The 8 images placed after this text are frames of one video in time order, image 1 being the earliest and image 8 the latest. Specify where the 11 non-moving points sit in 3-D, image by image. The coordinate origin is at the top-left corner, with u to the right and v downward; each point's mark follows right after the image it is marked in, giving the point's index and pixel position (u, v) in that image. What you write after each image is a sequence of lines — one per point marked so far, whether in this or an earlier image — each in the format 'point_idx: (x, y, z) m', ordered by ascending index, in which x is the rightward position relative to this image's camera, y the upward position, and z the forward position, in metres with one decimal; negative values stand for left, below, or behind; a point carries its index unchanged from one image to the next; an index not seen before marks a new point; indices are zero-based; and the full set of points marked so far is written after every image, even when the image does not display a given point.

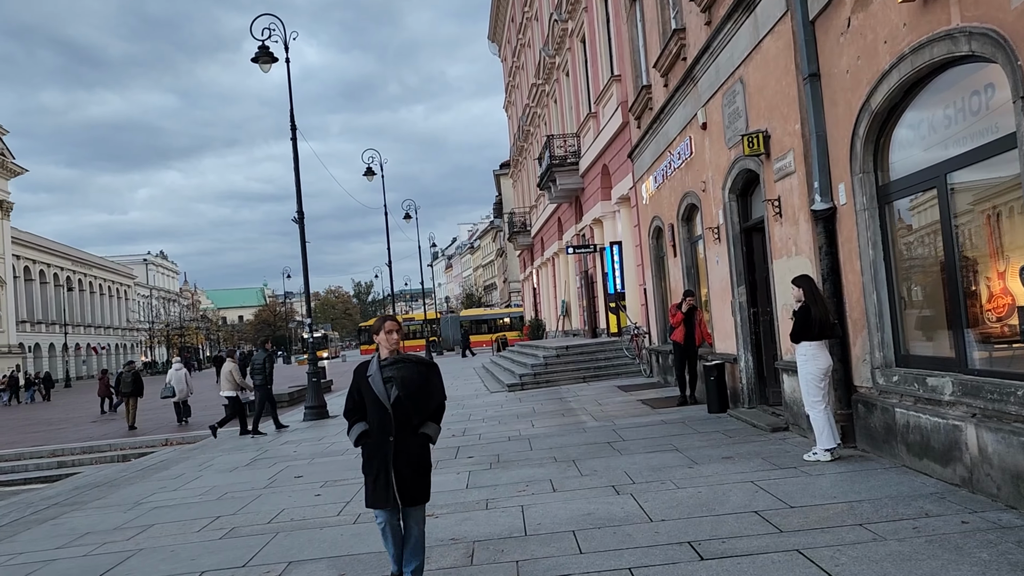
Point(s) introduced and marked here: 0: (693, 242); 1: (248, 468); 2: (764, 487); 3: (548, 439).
0: (+2.7, +0.7, +12.7) m
1: (-3.2, -2.1, +10.0) m
2: (+1.8, -1.4, +6.0) m
3: (+0.4, -1.7, +9.5) m
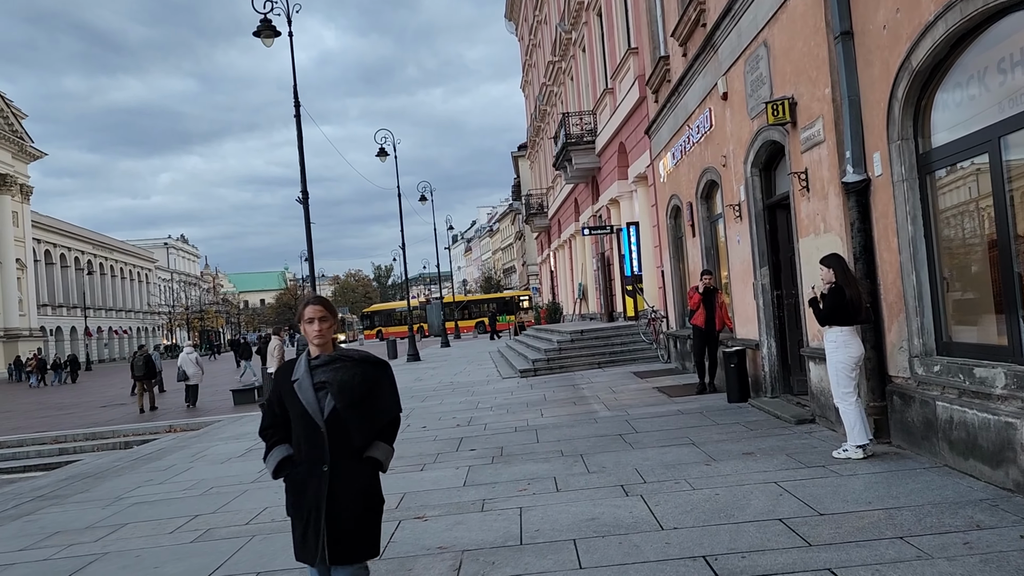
0: (+2.9, +1.0, +12.0) m
1: (-3.1, -1.9, +9.5) m
2: (+1.8, -1.3, +5.3) m
3: (+0.5, -1.5, +9.0) m
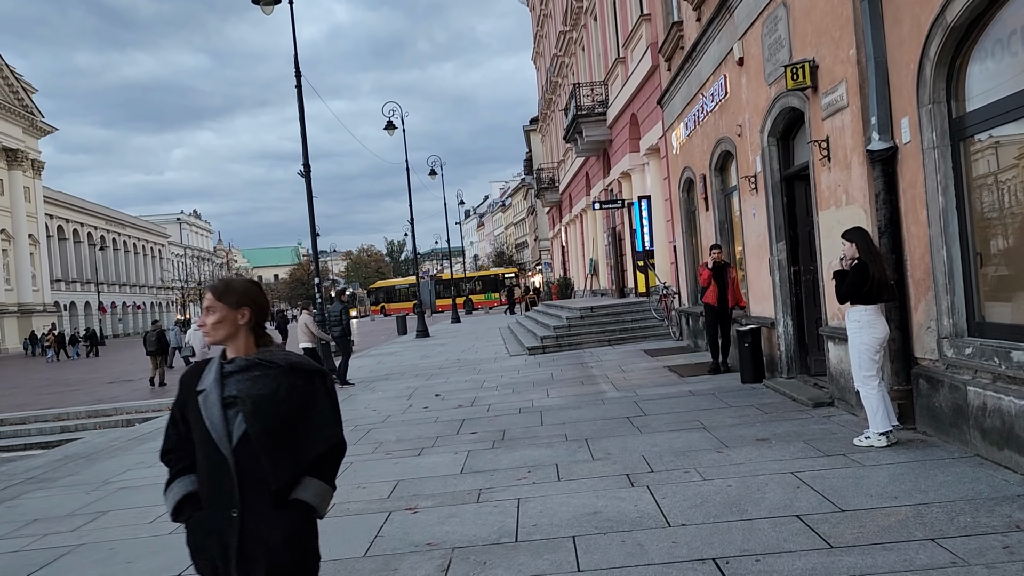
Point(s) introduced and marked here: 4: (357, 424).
0: (+3.0, +1.3, +11.5) m
1: (-3.0, -1.7, +9.2) m
2: (+1.7, -1.2, +5.0) m
3: (+0.5, -1.3, +8.6) m
4: (-1.7, -1.5, +9.4) m
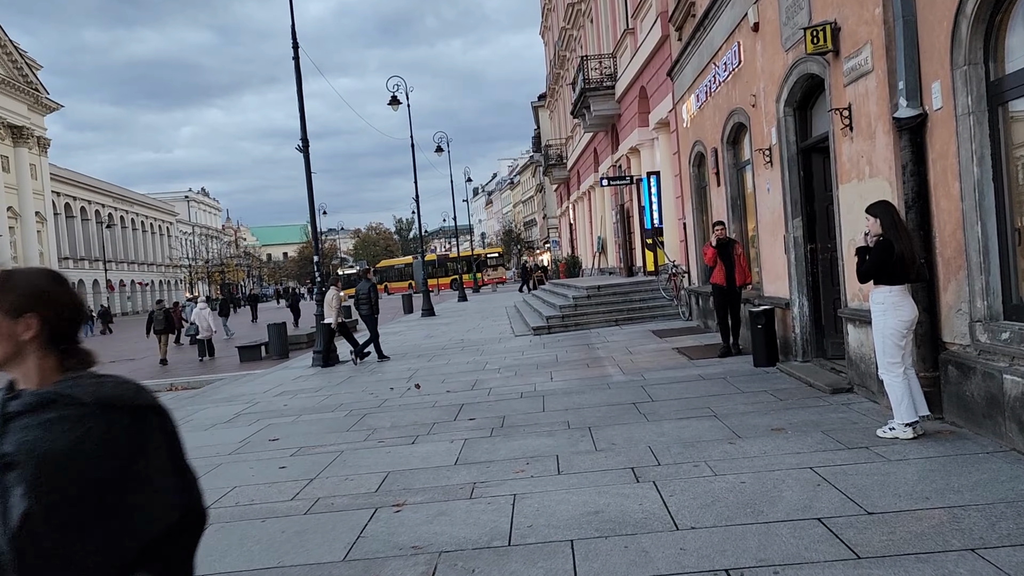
0: (+3.0, +1.6, +11.0) m
1: (-3.0, -1.5, +8.8) m
2: (+1.7, -1.0, +4.5) m
3: (+0.5, -1.1, +8.2) m
4: (-1.7, -1.3, +9.0) m
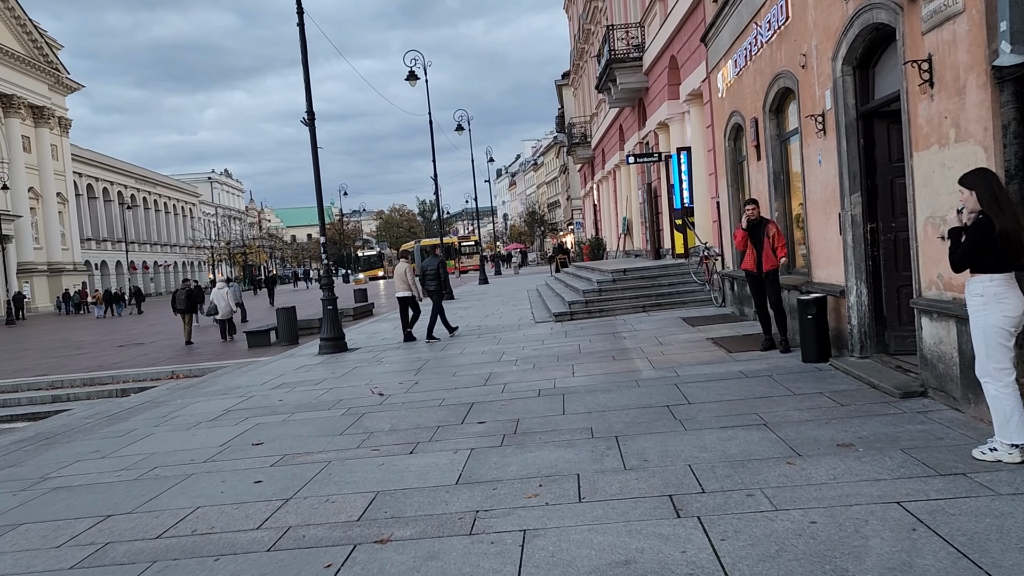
0: (+3.2, +1.8, +9.9) m
1: (-2.9, -1.3, +8.0) m
2: (+1.8, -1.0, +3.5) m
3: (+0.7, -1.0, +7.2) m
4: (-1.6, -1.2, +8.1) m
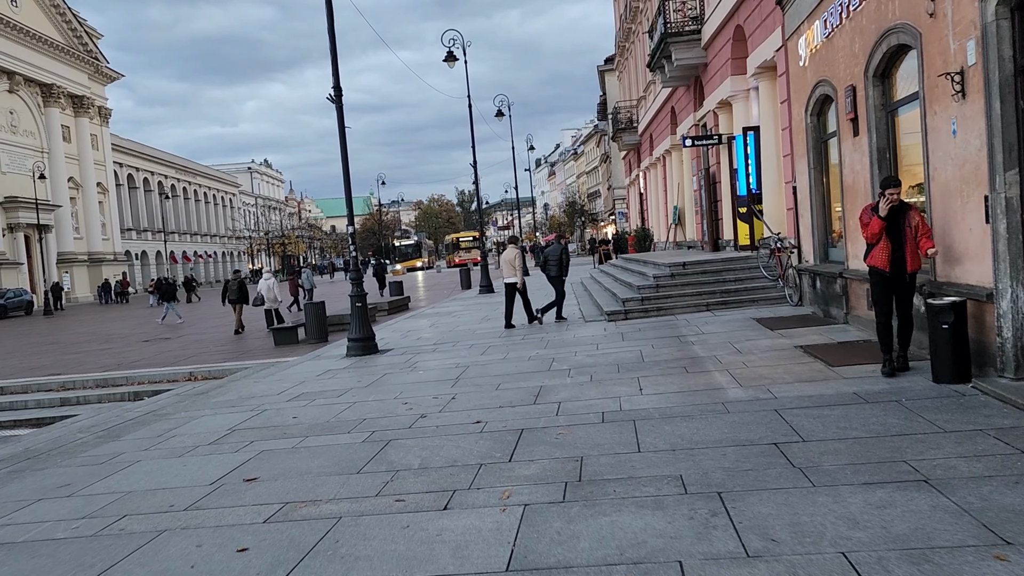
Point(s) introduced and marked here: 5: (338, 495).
0: (+3.8, +1.8, +8.3) m
1: (-2.4, -1.3, +6.7) m
2: (+2.0, -1.1, +2.0) m
3: (+1.1, -1.0, +5.8) m
4: (-1.1, -1.1, +6.8) m
5: (-1.0, -1.2, +5.0) m
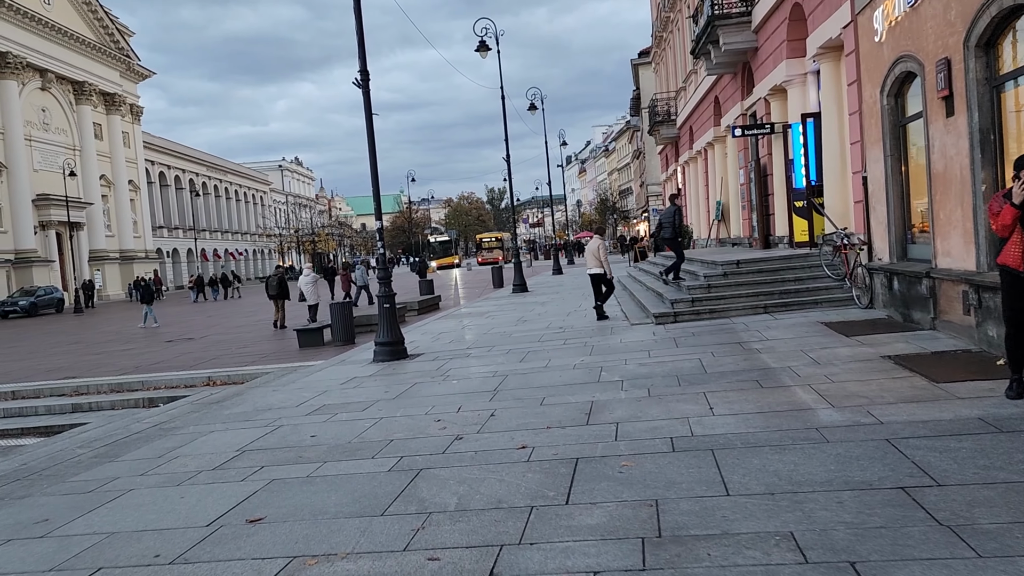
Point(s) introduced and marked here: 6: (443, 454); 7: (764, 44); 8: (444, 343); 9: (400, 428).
0: (+4.2, +1.8, +7.2) m
1: (-2.1, -1.3, +5.8) m
2: (+2.2, -1.1, +1.0) m
3: (+1.4, -1.0, +4.8) m
4: (-0.8, -1.2, +5.8) m
5: (-0.7, -1.2, +4.0) m
6: (-0.5, -1.1, +5.7) m
7: (+4.9, +4.8, +16.3) m
8: (-1.0, -0.8, +12.8) m
9: (-0.9, -1.1, +6.7) m
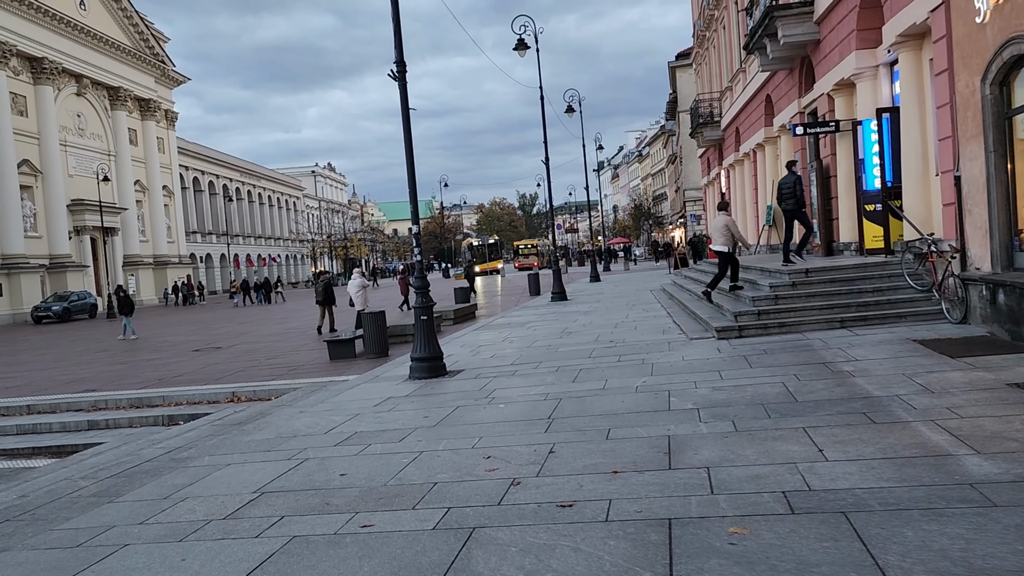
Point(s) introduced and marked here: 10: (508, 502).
0: (+4.6, +1.6, +6.0) m
1: (-1.7, -1.4, +4.8) m
2: (+2.4, -1.2, -0.1) m
3: (+1.7, -1.1, +3.7) m
4: (-0.4, -1.3, +4.8) m
5: (-0.4, -1.3, +3.0) m
6: (-0.1, -1.2, +4.7) m
7: (+5.7, +4.6, +15.2) m
8: (-0.4, -1.0, +11.8) m
9: (-0.5, -1.2, +5.8) m
10: (0.0, -1.2, +4.8) m
